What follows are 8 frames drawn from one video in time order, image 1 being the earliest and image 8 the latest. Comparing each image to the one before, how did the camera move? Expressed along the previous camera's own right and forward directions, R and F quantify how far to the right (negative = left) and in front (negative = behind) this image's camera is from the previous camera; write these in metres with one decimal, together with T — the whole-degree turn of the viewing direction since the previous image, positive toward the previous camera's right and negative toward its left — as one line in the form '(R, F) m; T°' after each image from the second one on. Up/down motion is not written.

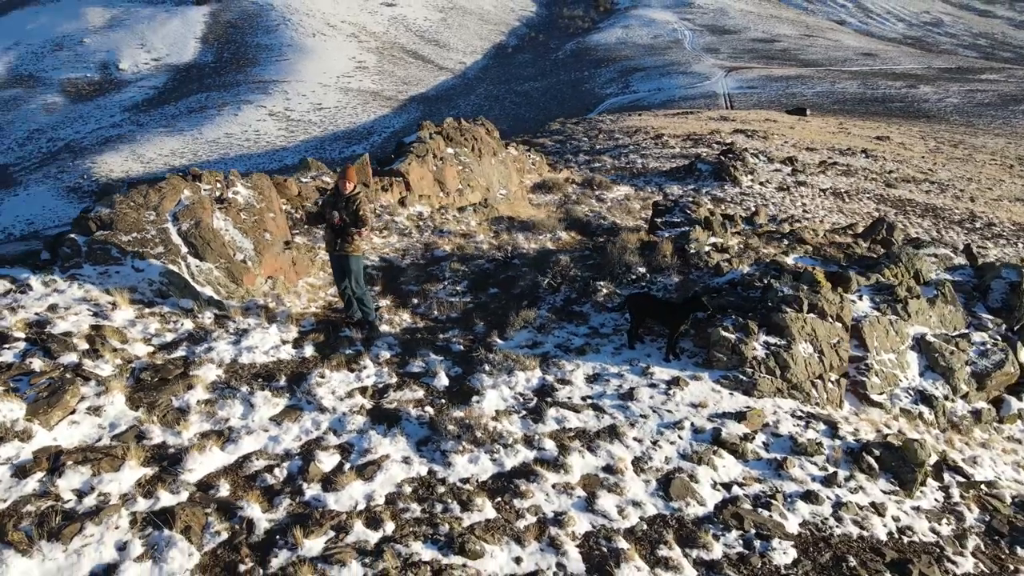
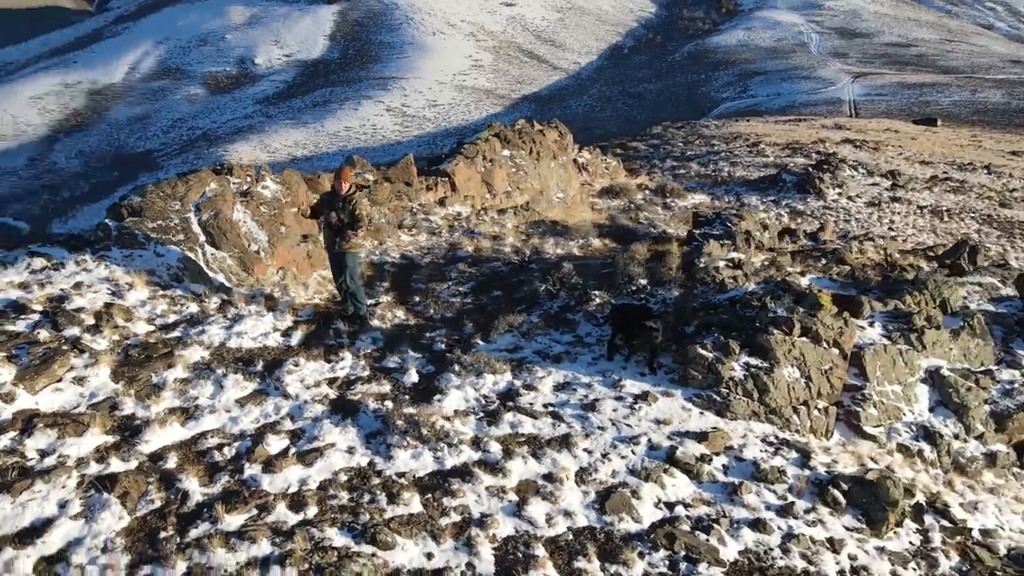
(+1.4, -0.1) m; -8°
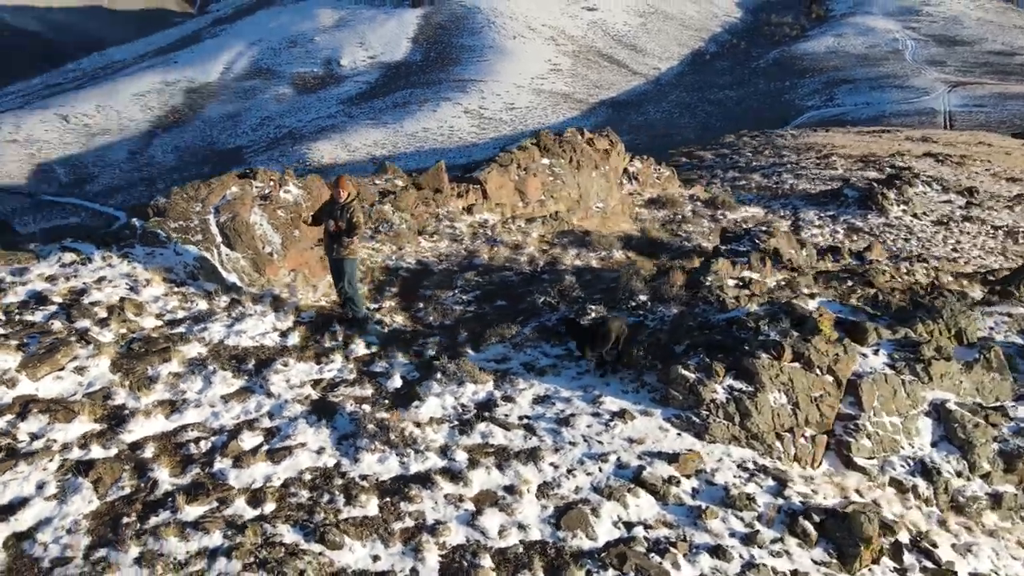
(+1.0, -0.1) m; -5°
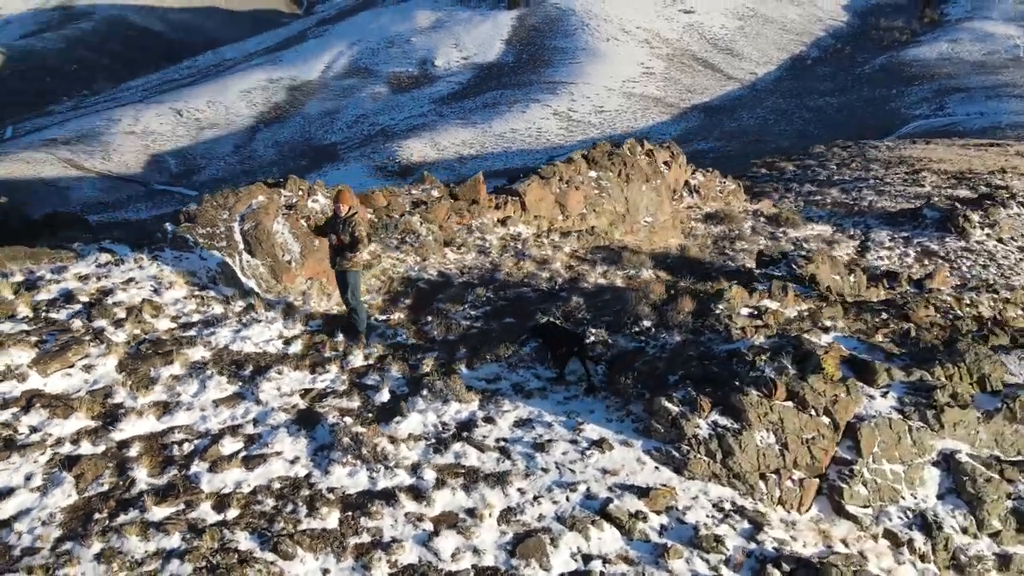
(+1.0, 0.0) m; -6°
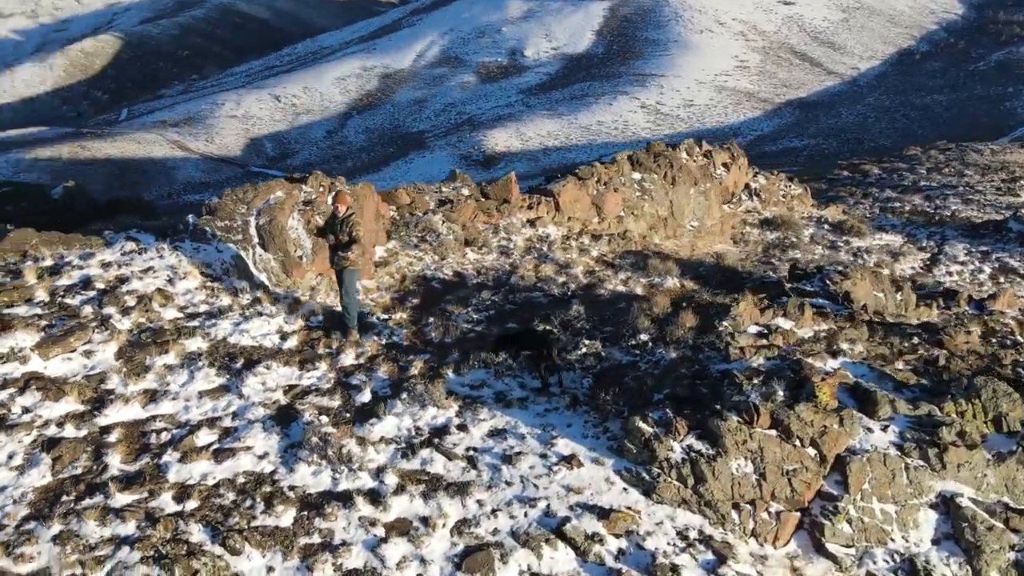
(+1.1, +0.1) m; -6°
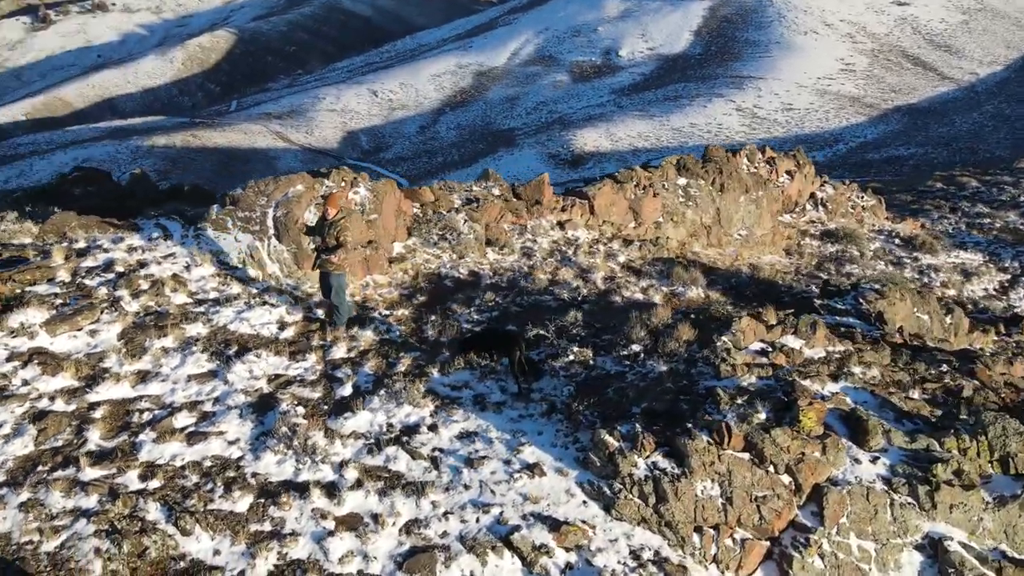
(+1.2, +0.1) m; -6°
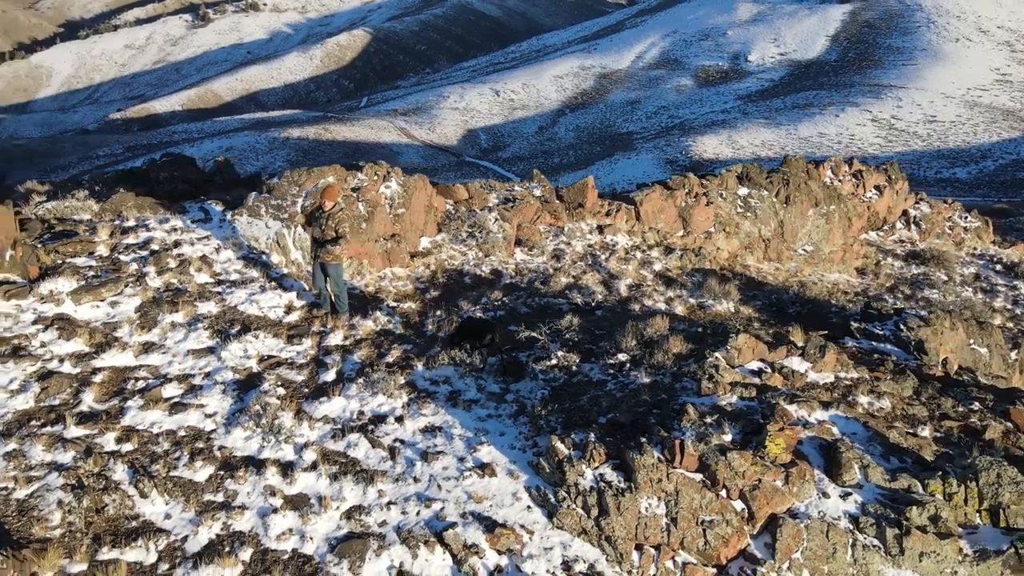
(+1.5, +0.1) m; -8°
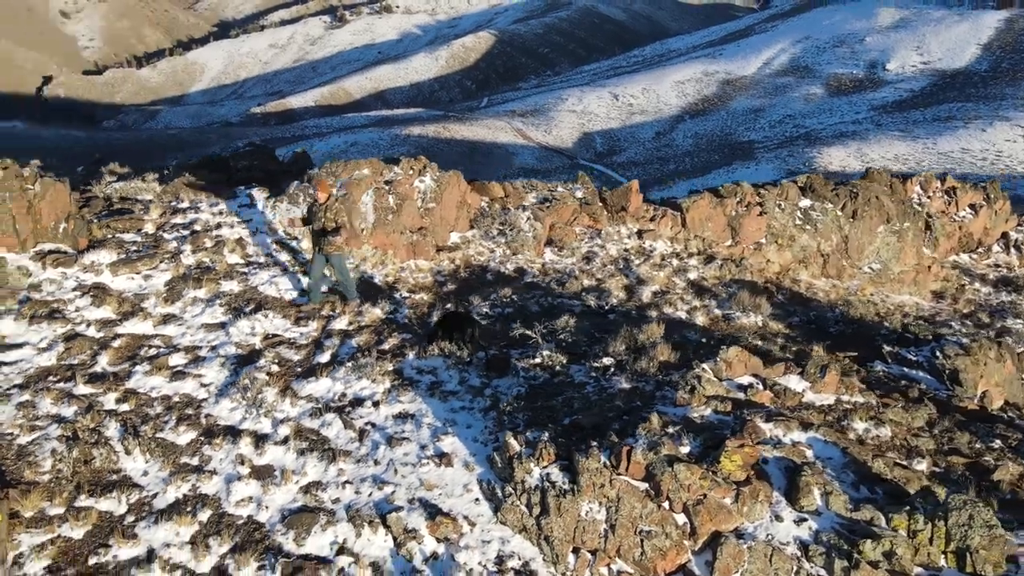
(+1.5, 0.0) m; -8°
